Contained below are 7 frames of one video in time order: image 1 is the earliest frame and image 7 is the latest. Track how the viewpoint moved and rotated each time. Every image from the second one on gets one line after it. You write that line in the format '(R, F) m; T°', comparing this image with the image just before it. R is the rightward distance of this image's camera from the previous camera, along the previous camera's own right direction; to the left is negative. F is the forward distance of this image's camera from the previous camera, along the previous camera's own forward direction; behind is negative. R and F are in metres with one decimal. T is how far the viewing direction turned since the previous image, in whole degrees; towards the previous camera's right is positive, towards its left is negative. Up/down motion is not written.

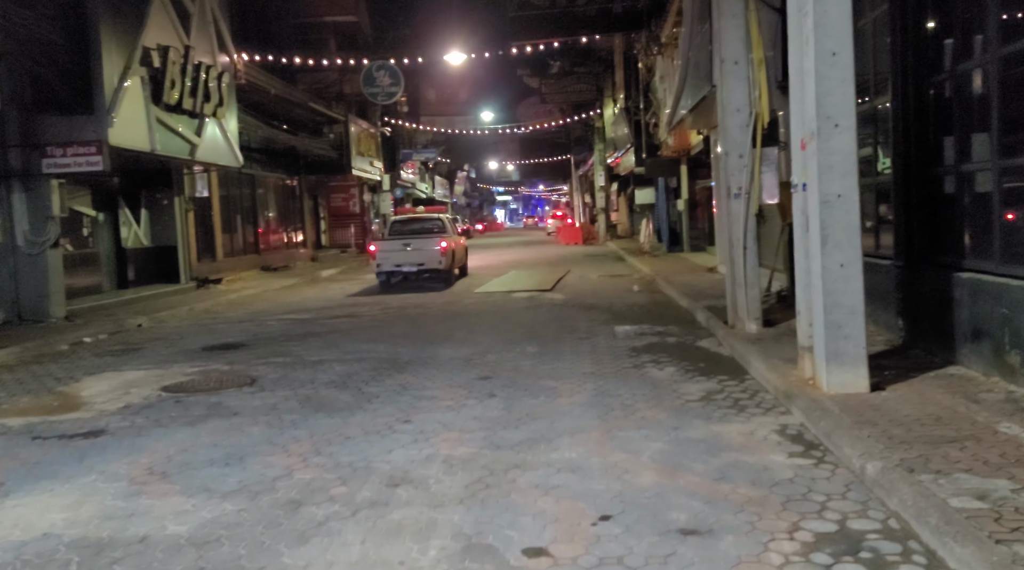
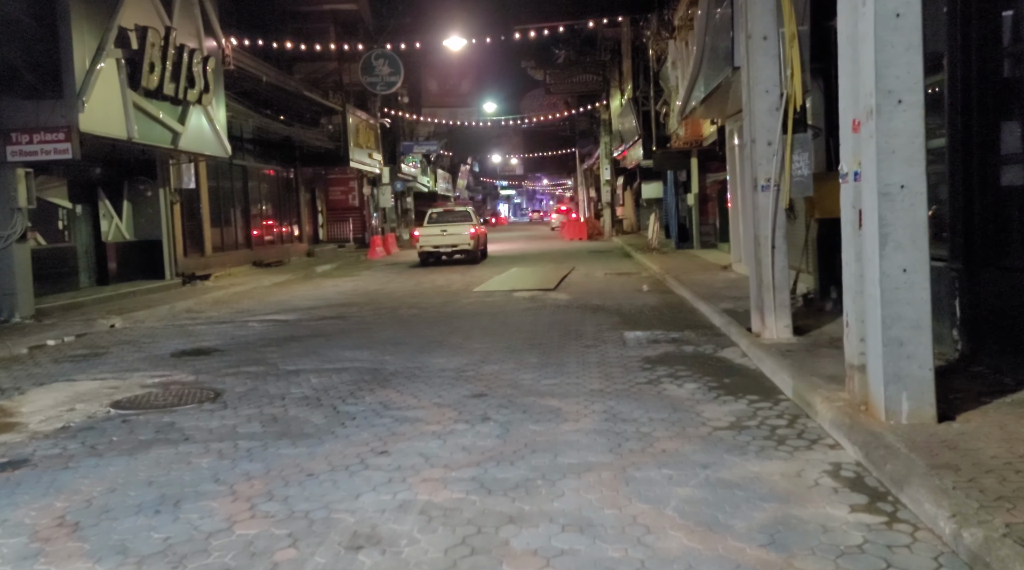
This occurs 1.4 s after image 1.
(0.0, +1.2) m; 0°
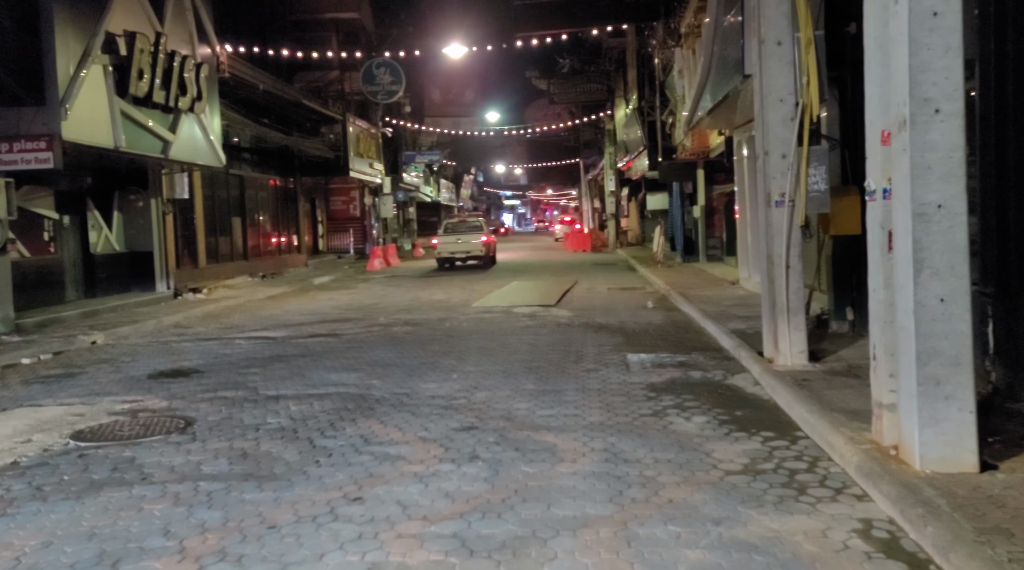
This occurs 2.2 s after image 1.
(+0.1, +0.6) m; 0°
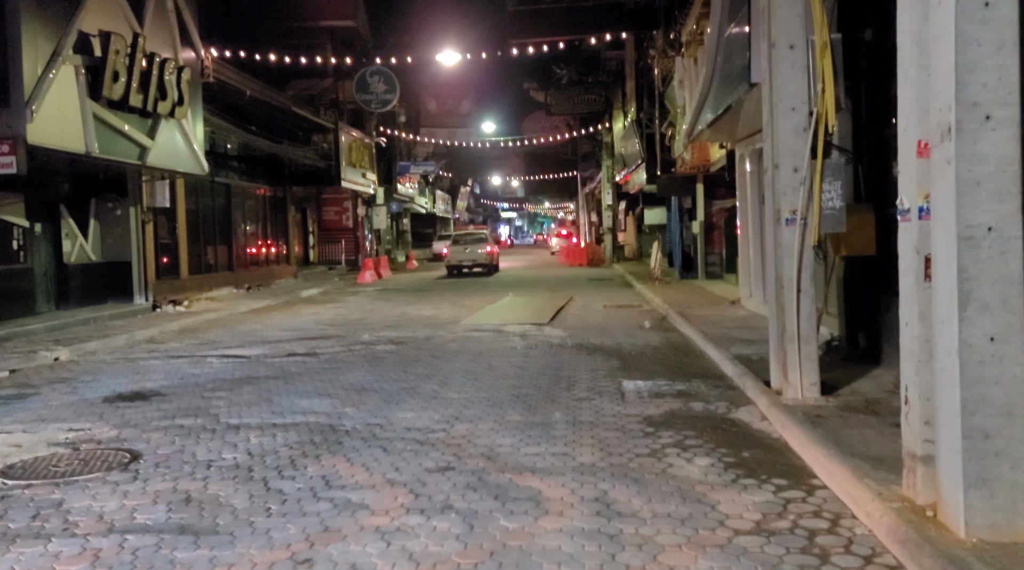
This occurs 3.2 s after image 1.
(+0.1, +0.8) m; 0°
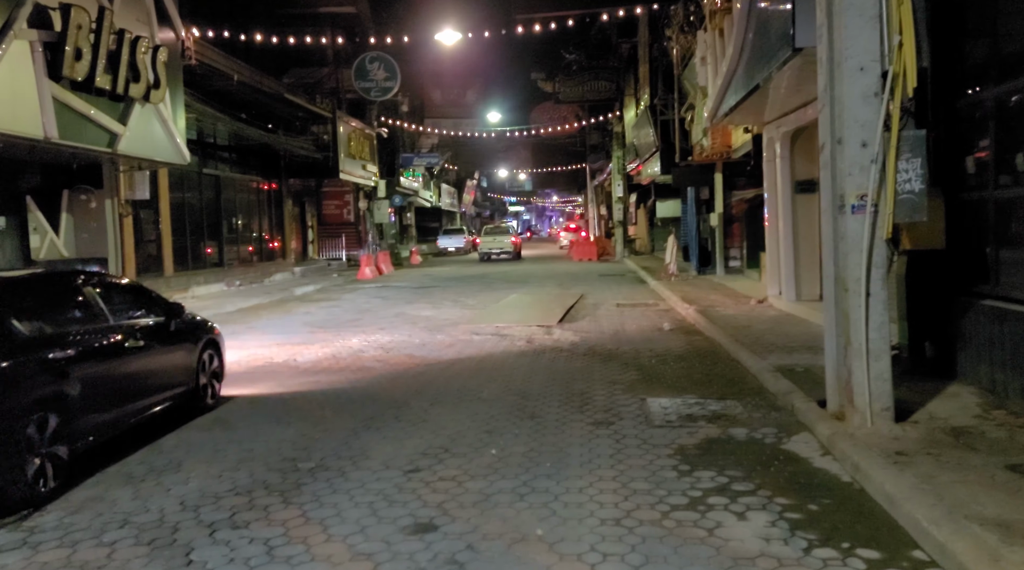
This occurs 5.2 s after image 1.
(0.0, +1.6) m; -1°
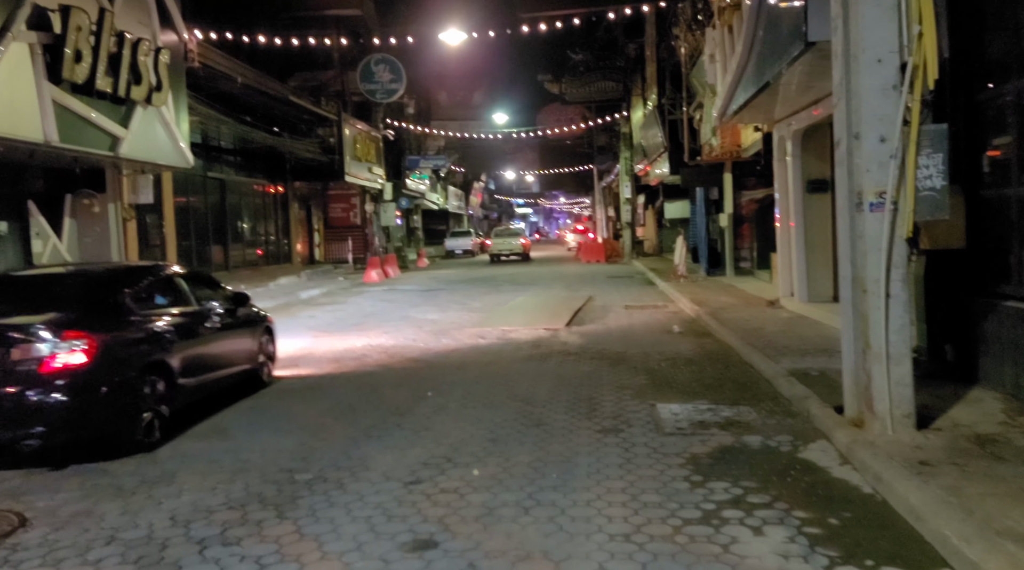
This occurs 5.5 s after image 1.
(0.0, +0.3) m; -1°
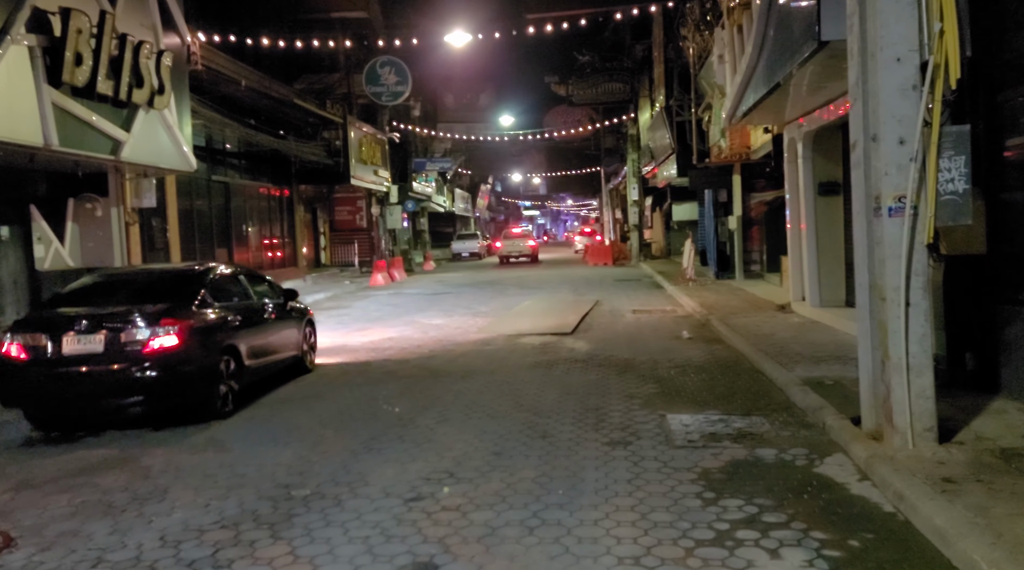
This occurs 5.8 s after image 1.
(0.0, +0.2) m; 0°
